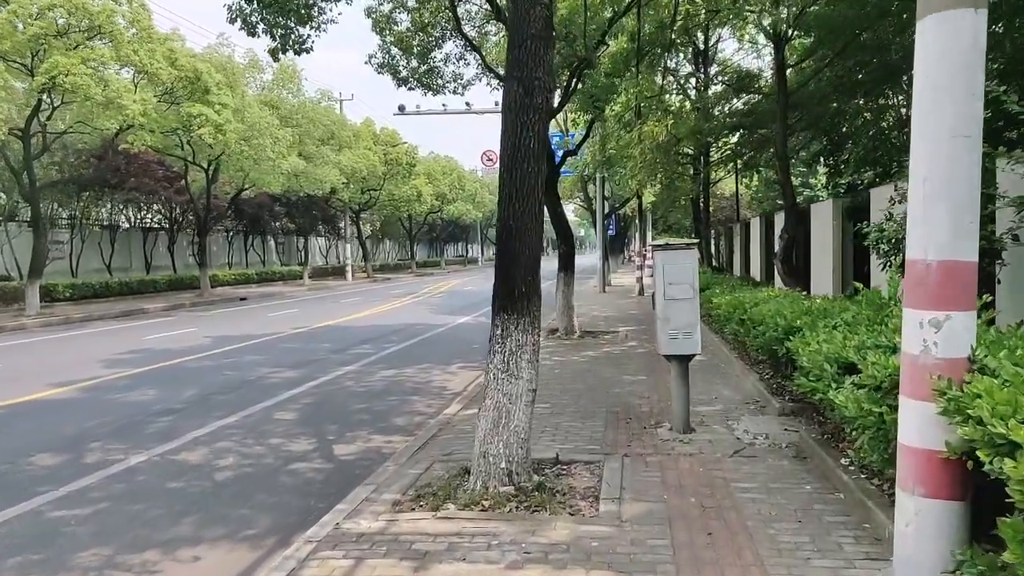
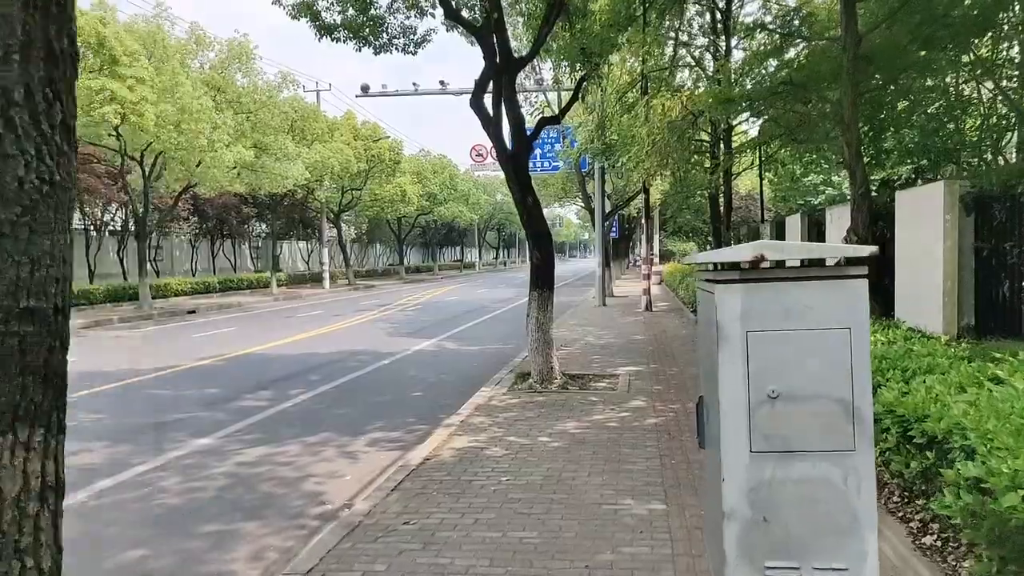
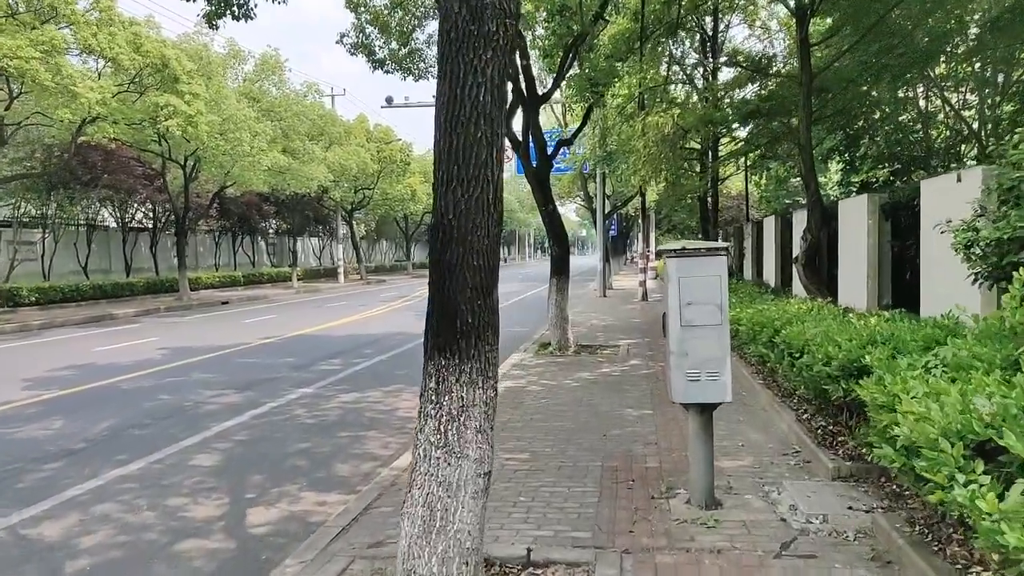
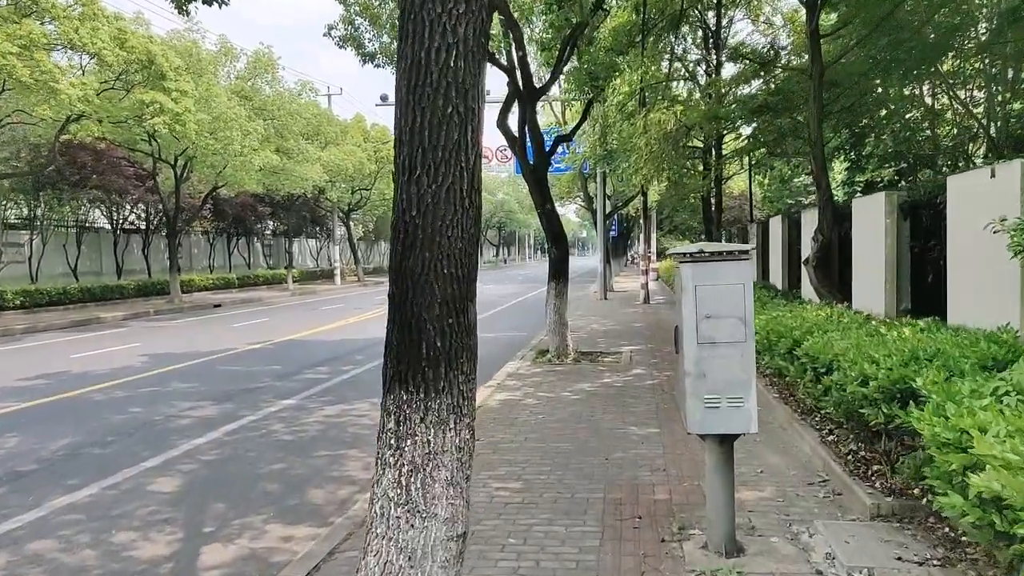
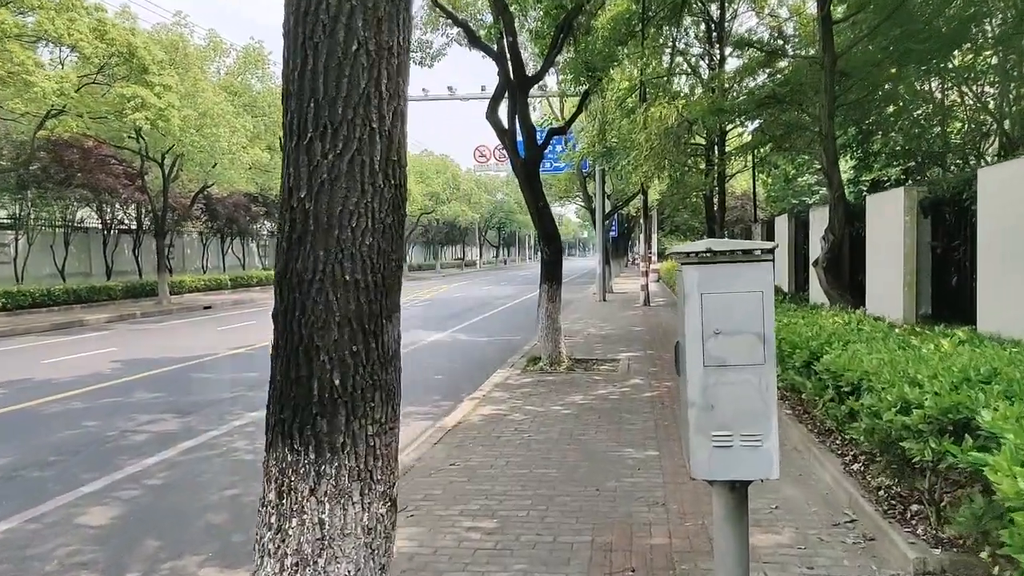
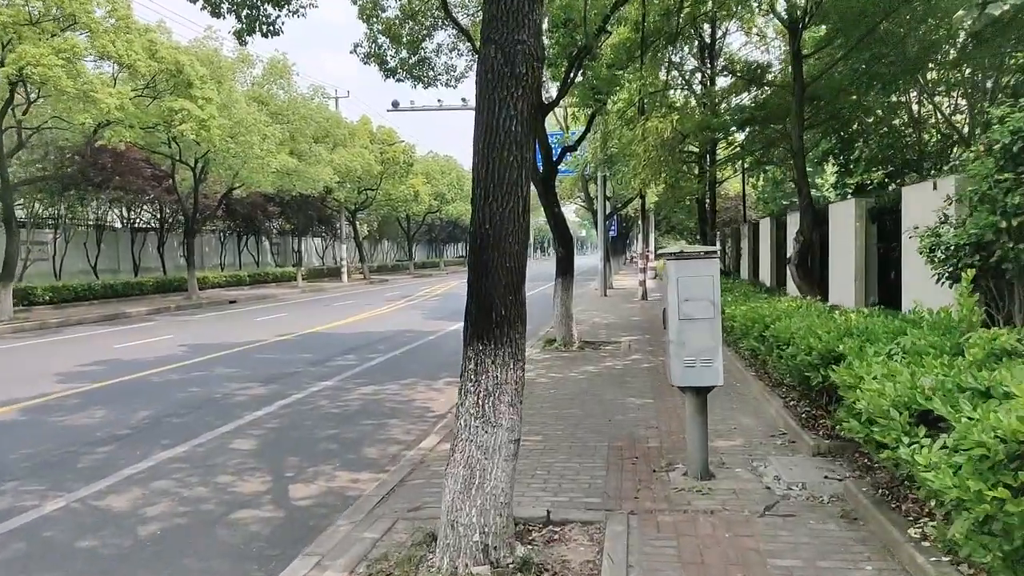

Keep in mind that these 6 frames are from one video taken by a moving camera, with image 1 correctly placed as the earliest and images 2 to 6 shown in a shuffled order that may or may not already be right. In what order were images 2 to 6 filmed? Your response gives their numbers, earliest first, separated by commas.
6, 3, 4, 5, 2
